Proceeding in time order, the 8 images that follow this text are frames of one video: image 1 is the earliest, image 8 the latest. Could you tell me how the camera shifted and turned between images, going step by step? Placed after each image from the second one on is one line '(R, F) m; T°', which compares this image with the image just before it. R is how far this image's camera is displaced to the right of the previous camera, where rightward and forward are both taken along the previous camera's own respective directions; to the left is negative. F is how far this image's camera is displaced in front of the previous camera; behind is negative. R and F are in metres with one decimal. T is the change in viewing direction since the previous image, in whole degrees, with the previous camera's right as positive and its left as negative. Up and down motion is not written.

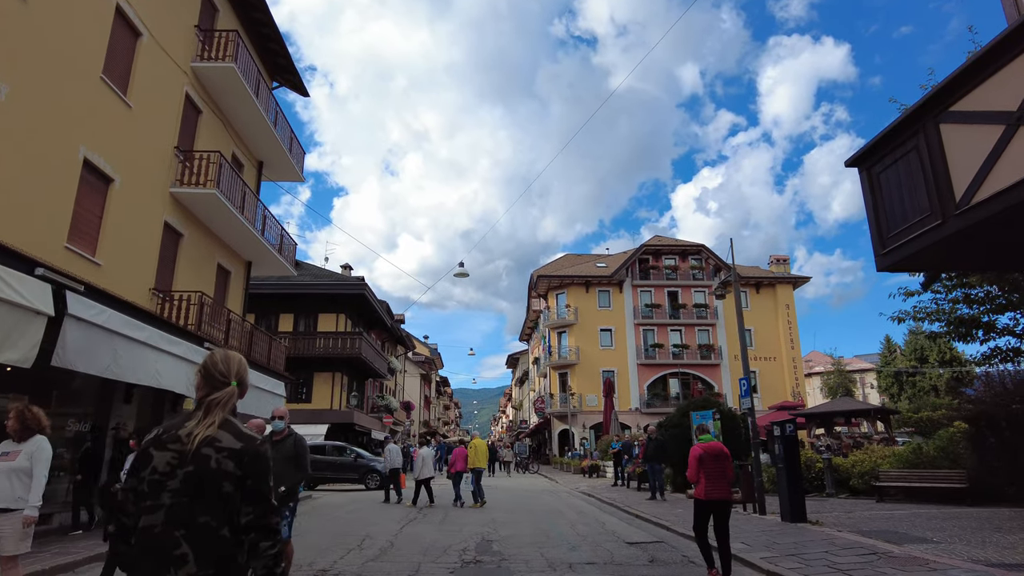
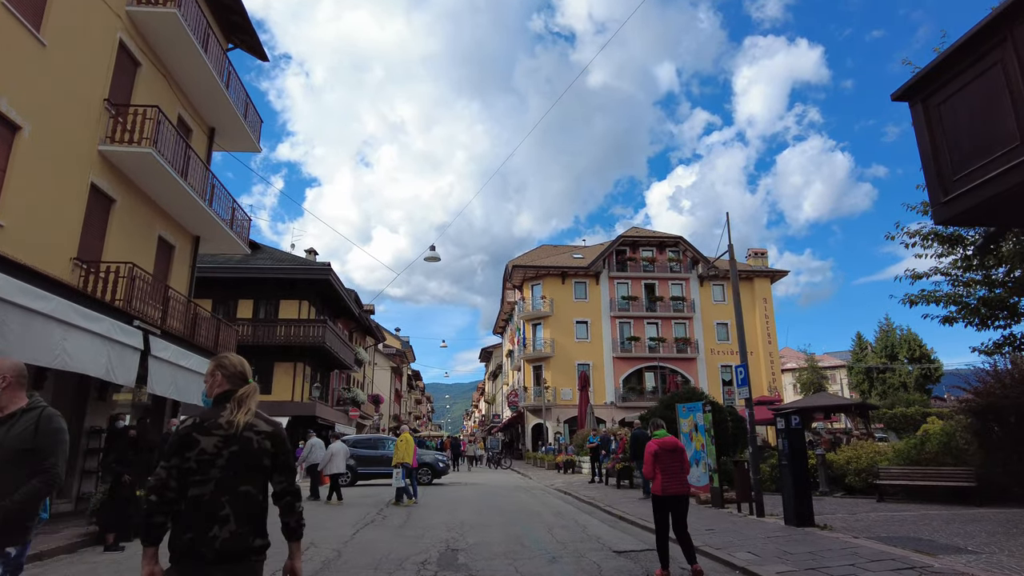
(0.0, +1.4) m; +2°
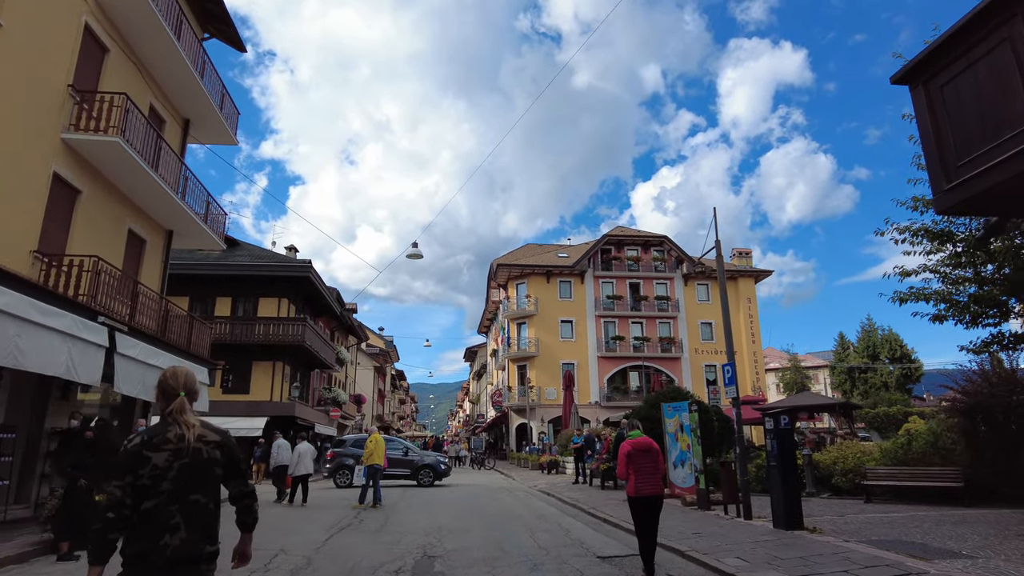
(+0.1, +0.4) m; +1°
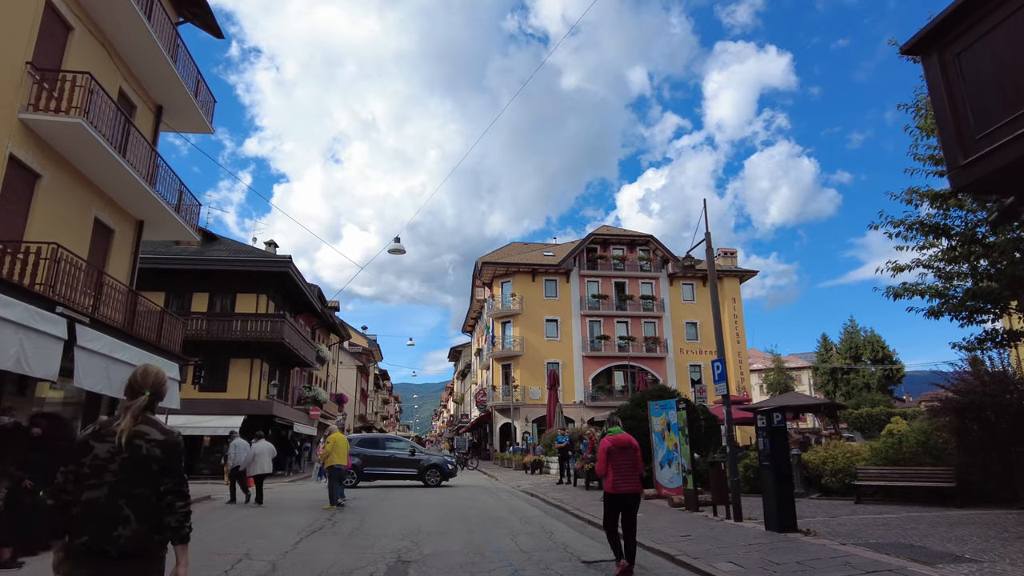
(0.0, +0.5) m; +1°
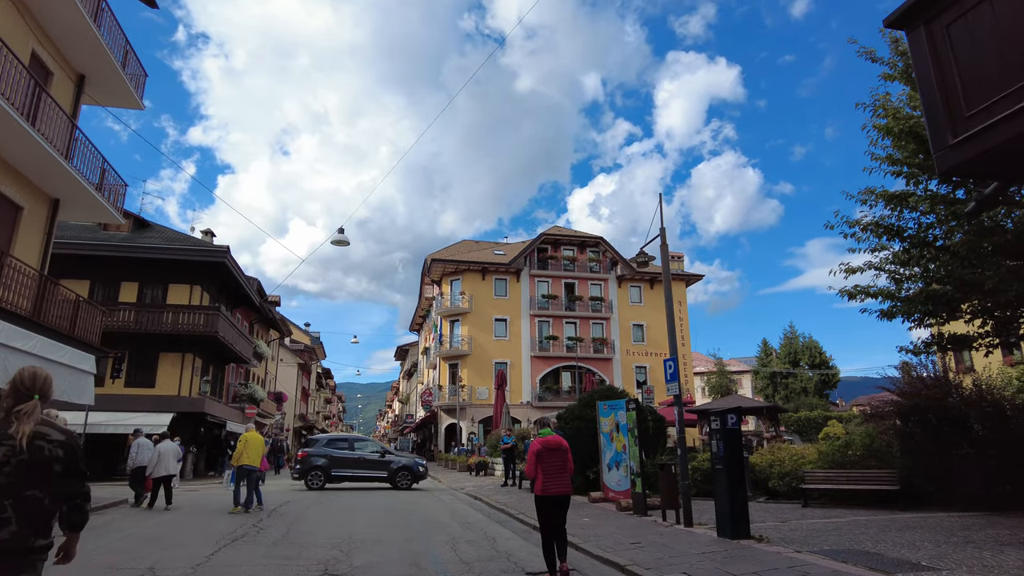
(0.0, +0.6) m; +5°
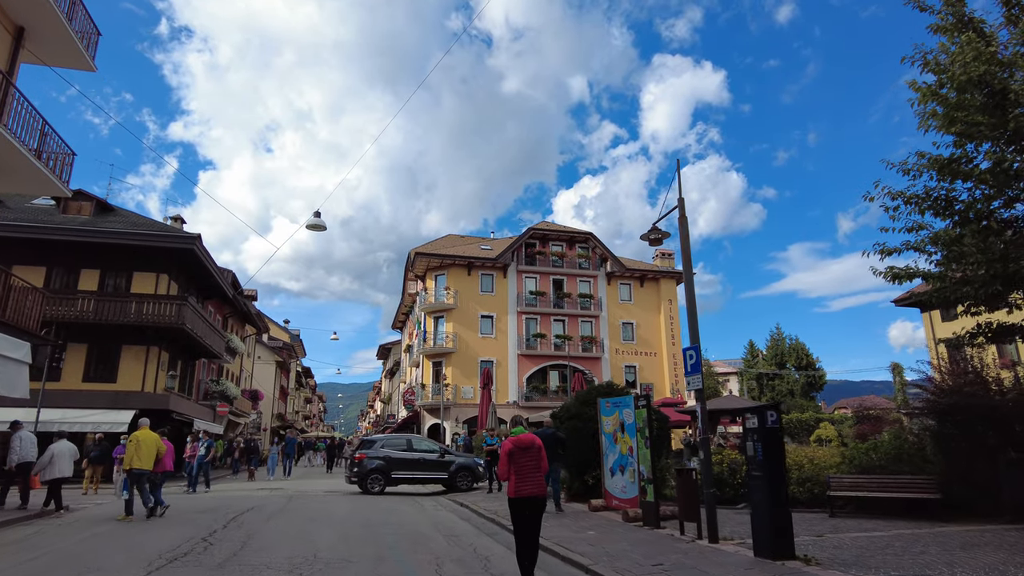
(-0.2, +1.4) m; +1°
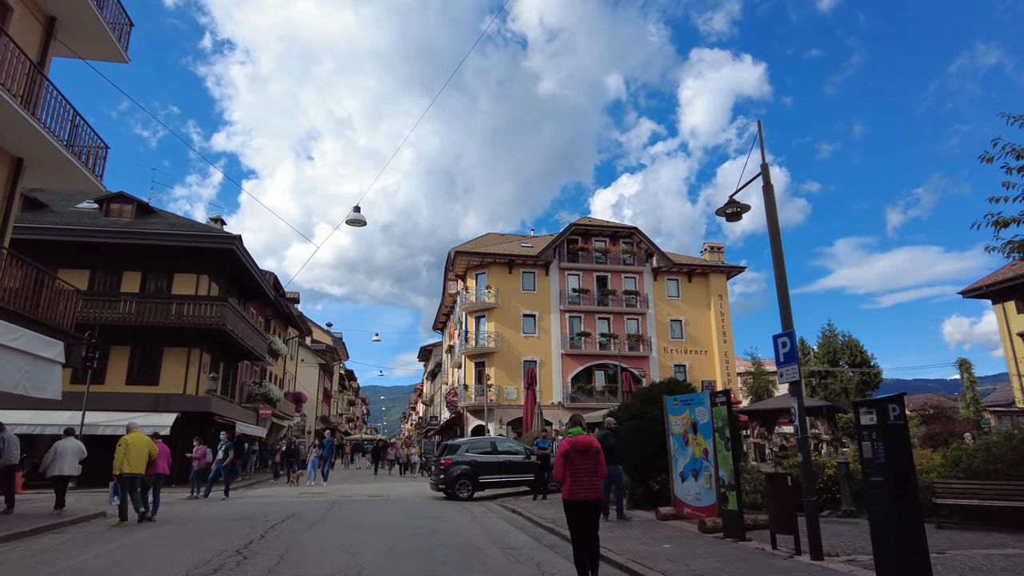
(-0.3, +1.0) m; -3°
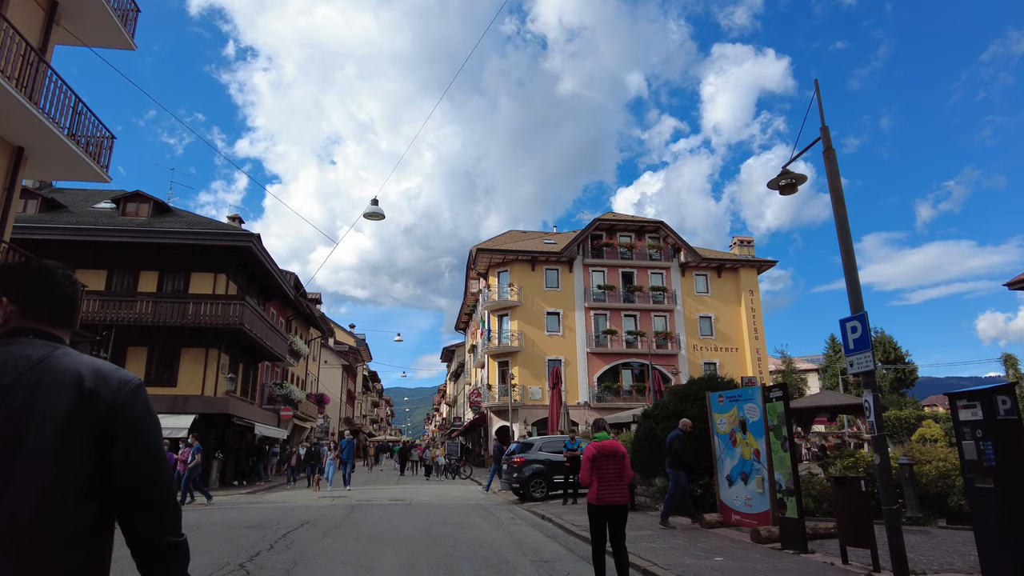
(-0.1, +0.9) m; -2°
